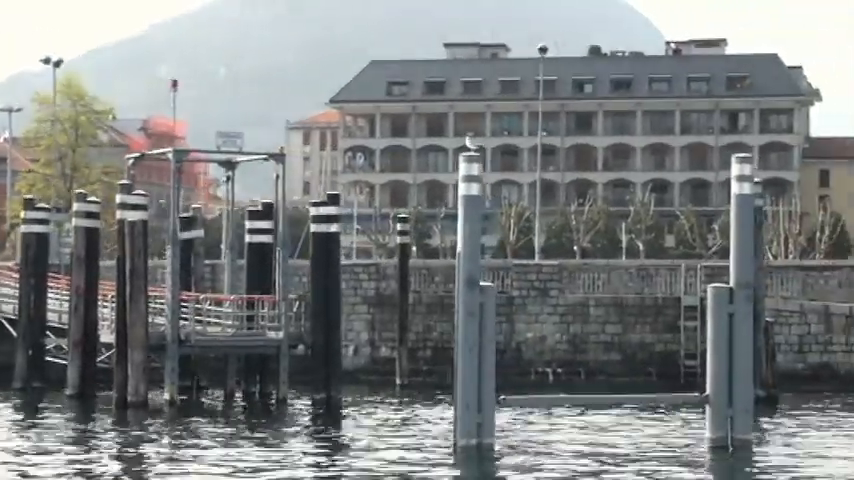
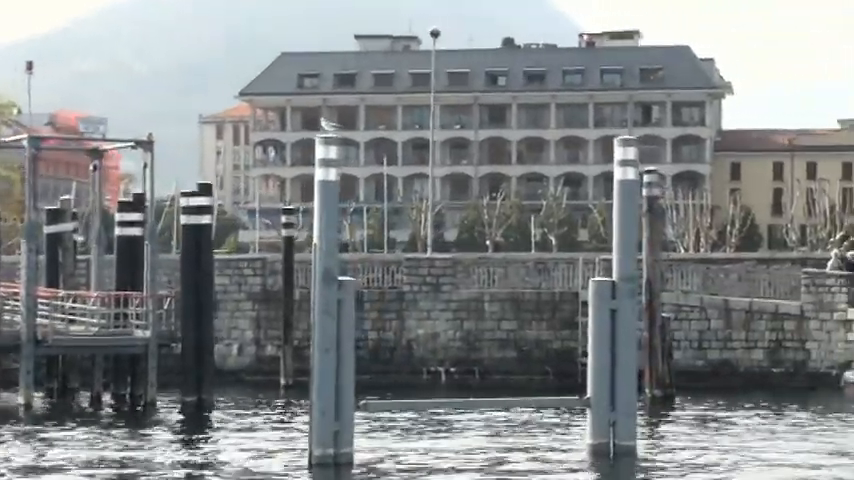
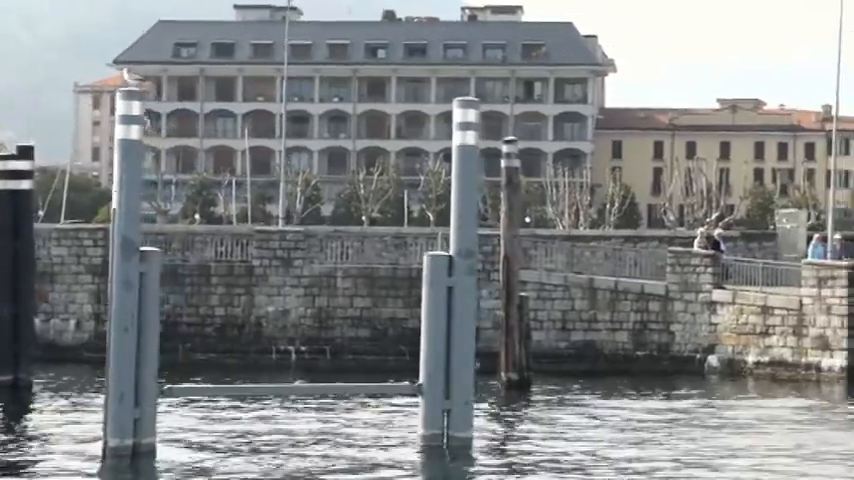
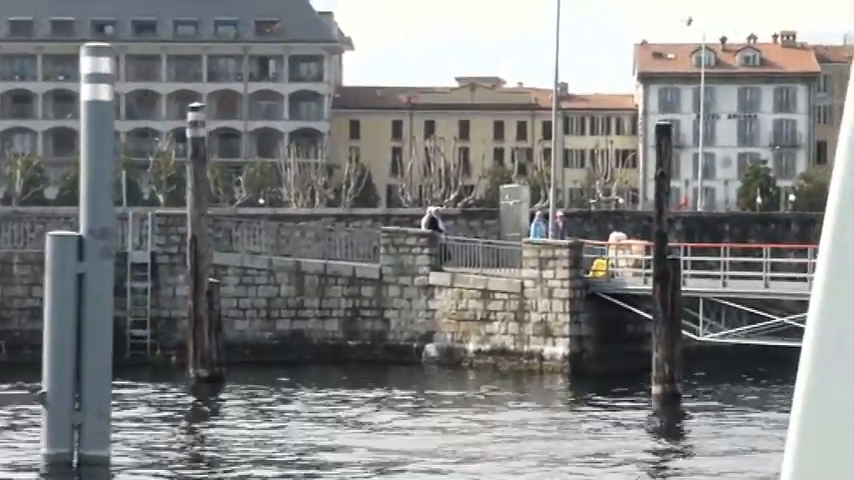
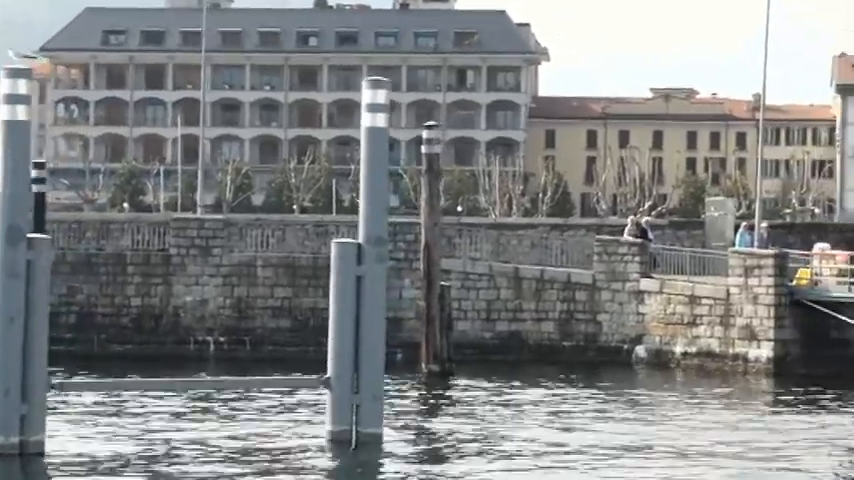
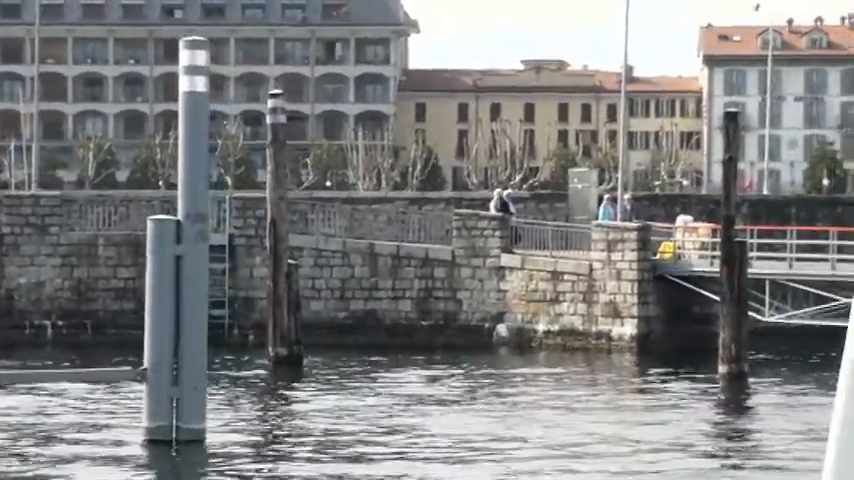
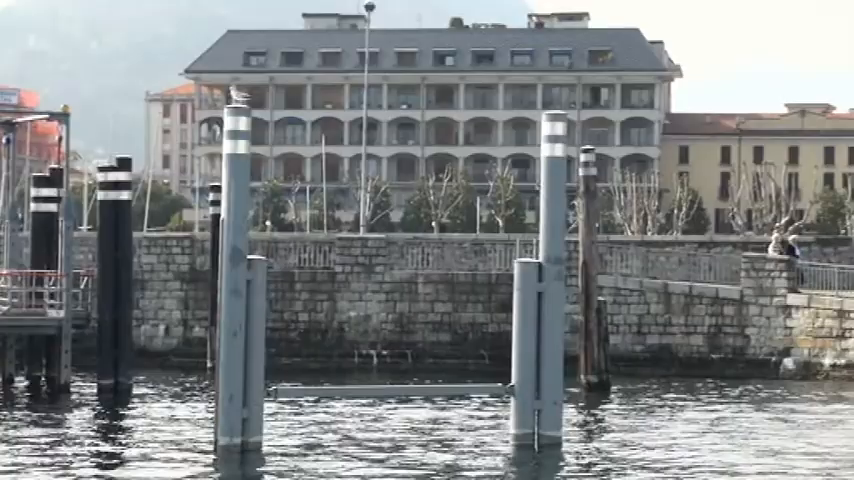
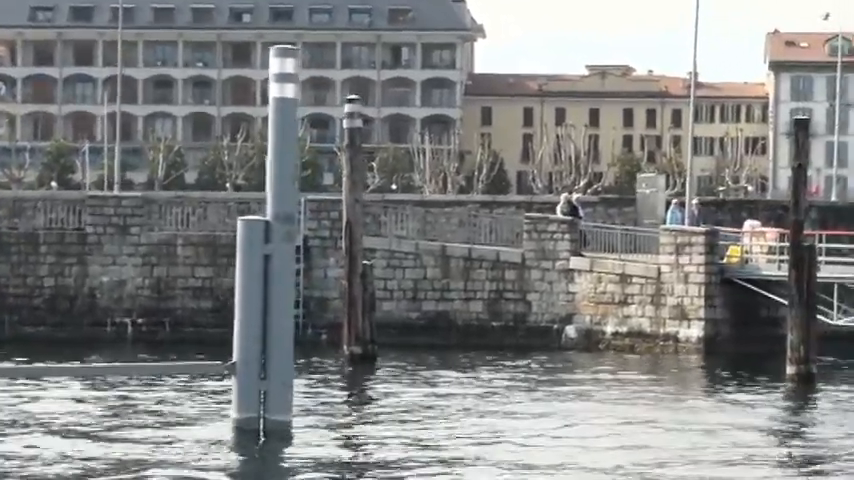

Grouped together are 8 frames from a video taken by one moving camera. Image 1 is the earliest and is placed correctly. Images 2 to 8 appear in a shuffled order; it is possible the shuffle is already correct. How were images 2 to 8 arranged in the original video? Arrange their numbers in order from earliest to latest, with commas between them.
2, 7, 3, 5, 8, 6, 4
